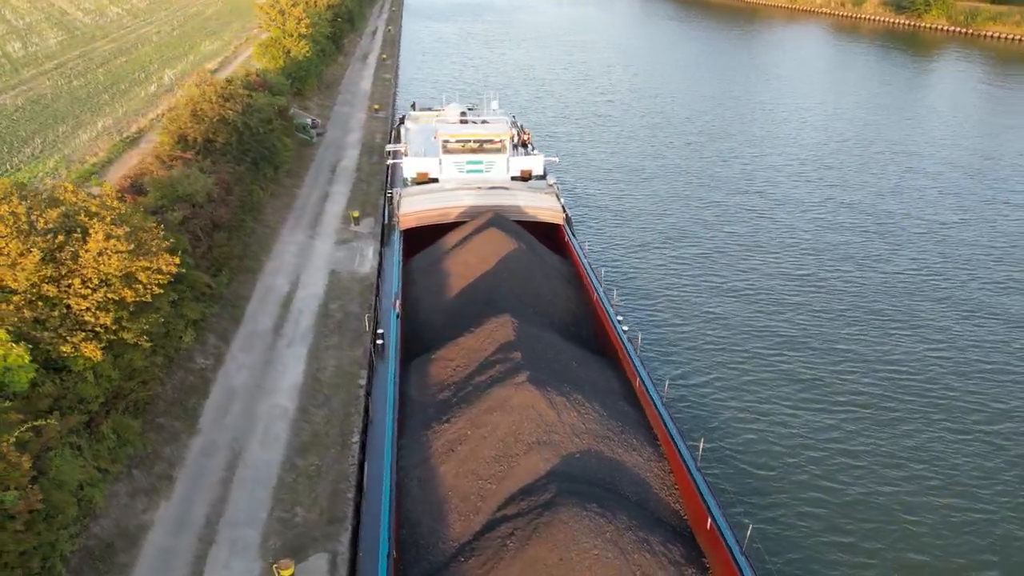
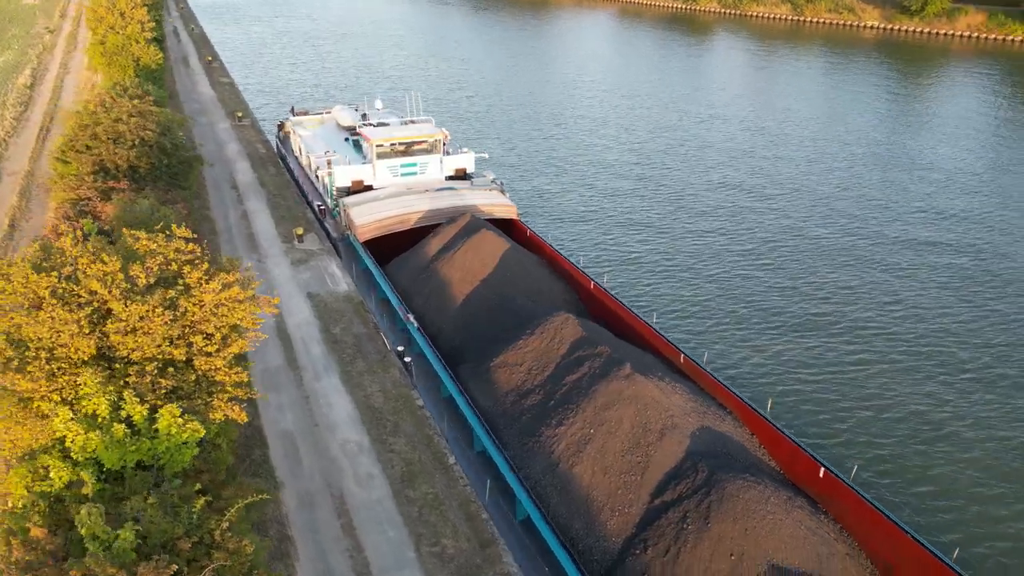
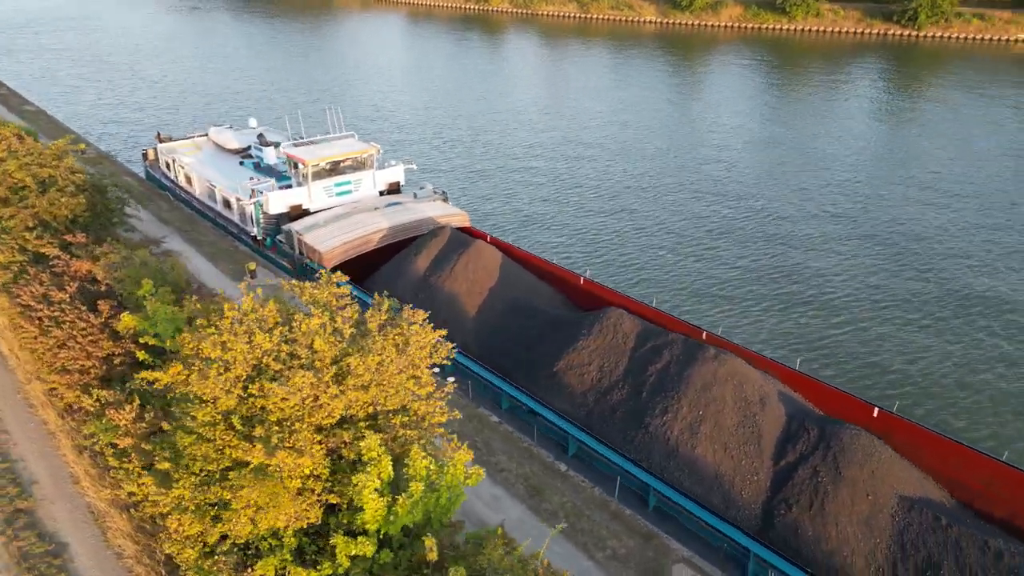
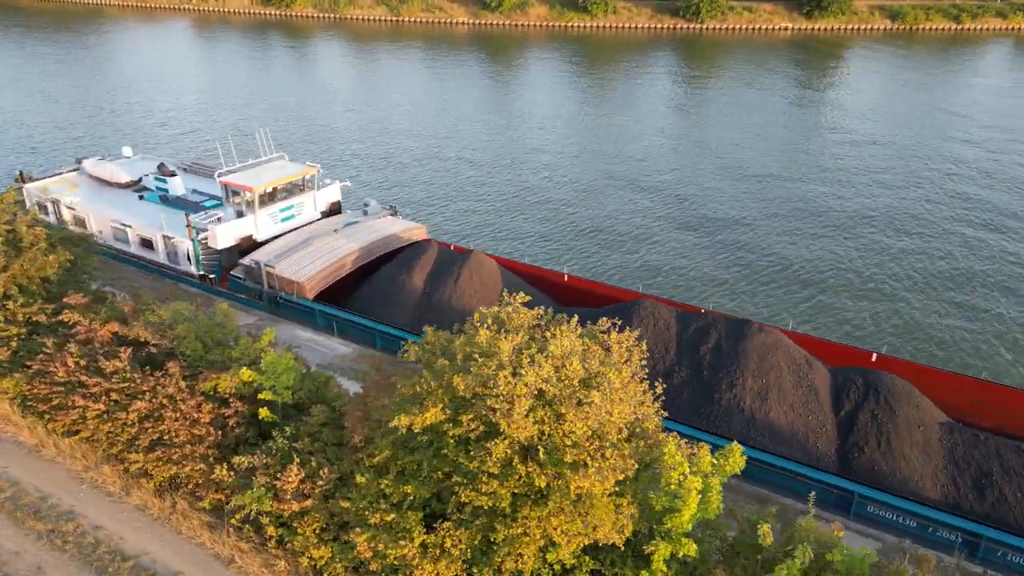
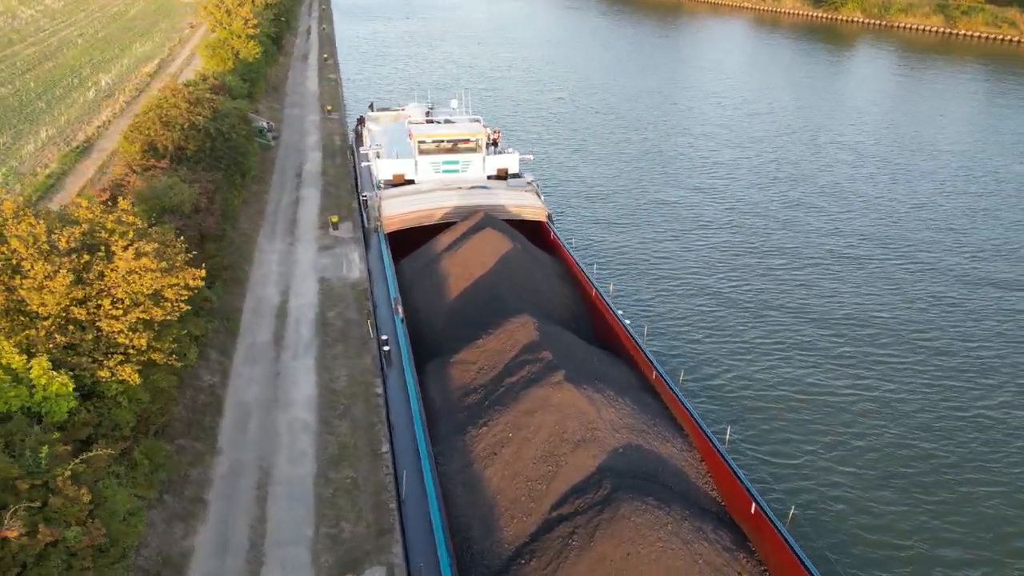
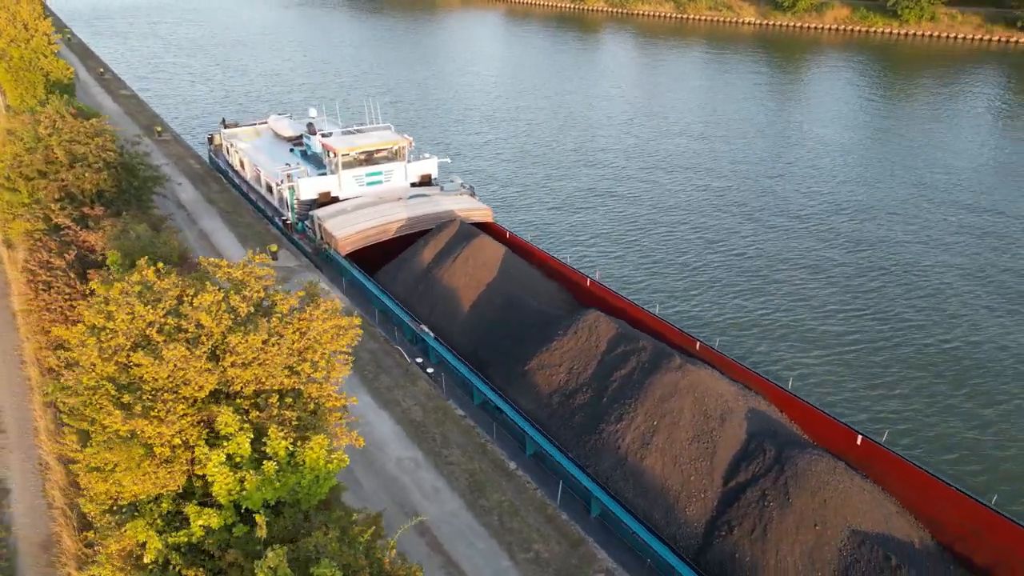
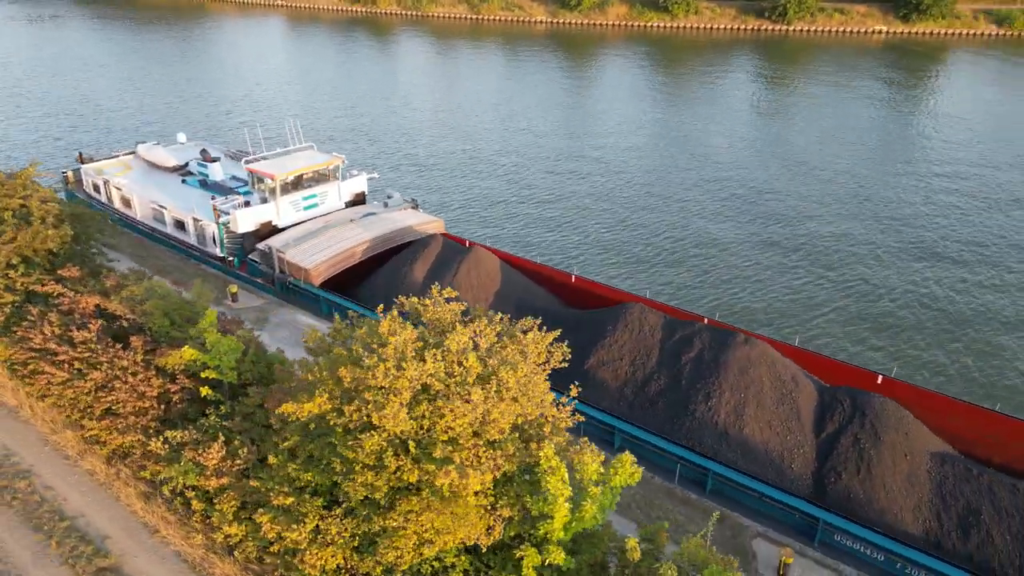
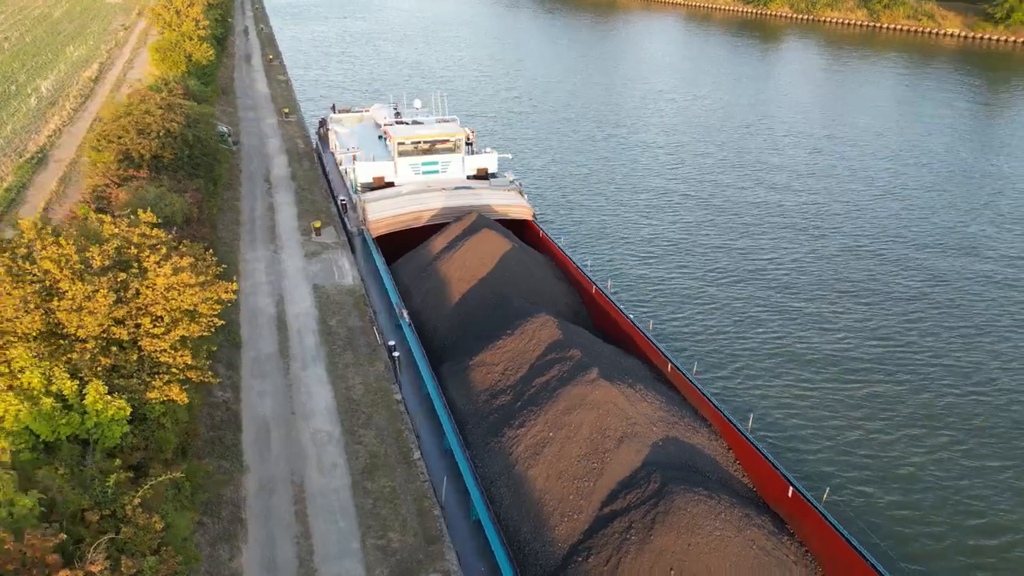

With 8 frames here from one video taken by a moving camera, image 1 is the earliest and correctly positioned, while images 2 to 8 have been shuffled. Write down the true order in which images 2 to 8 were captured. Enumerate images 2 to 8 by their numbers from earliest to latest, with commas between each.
5, 8, 2, 6, 3, 7, 4
